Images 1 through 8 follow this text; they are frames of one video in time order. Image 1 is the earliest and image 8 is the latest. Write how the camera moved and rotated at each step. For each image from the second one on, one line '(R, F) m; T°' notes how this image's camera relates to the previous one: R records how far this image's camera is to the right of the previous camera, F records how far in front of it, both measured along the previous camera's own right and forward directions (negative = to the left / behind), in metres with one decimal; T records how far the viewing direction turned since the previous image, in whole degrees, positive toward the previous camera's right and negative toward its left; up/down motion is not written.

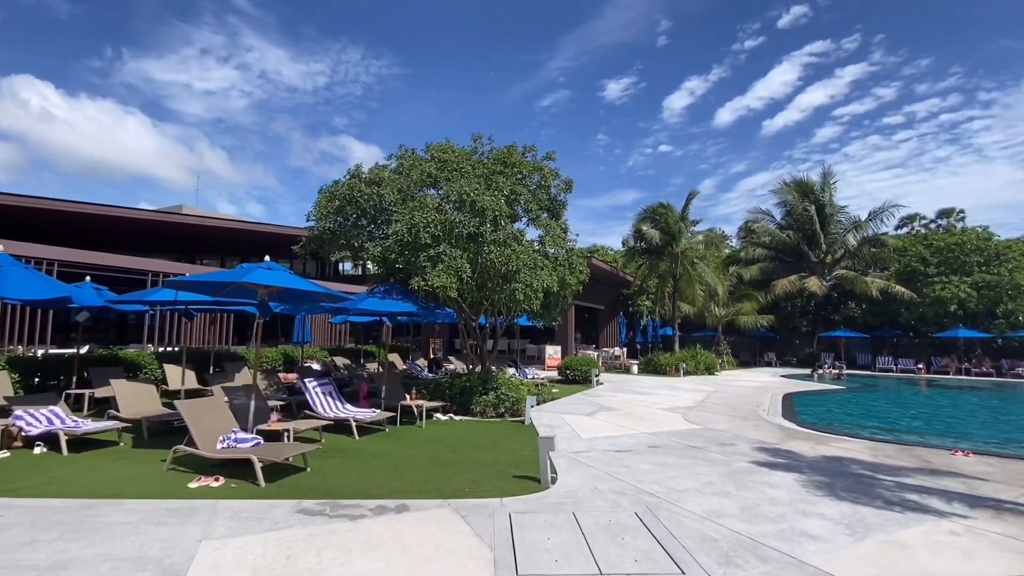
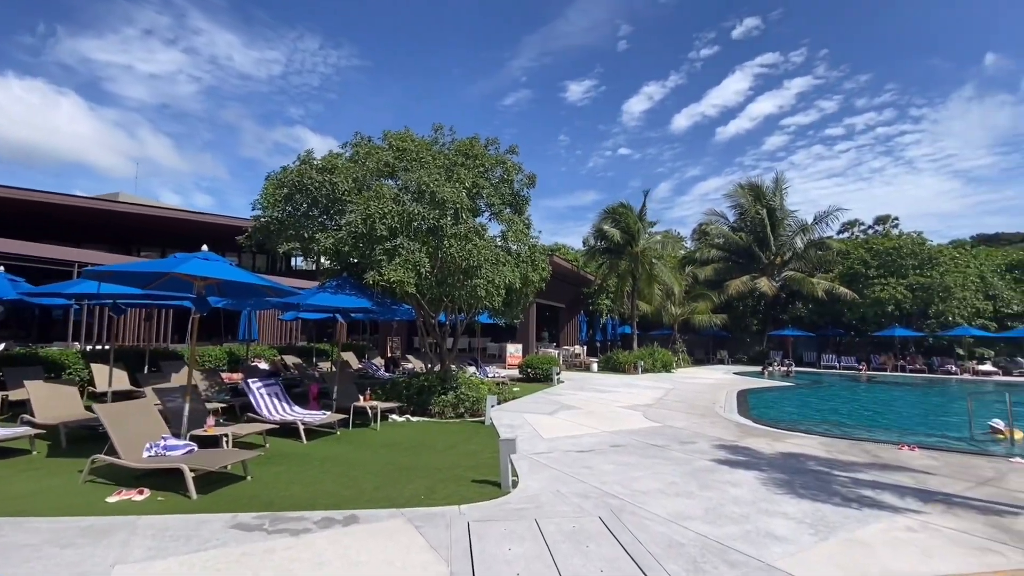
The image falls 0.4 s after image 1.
(0.0, +0.3) m; +5°
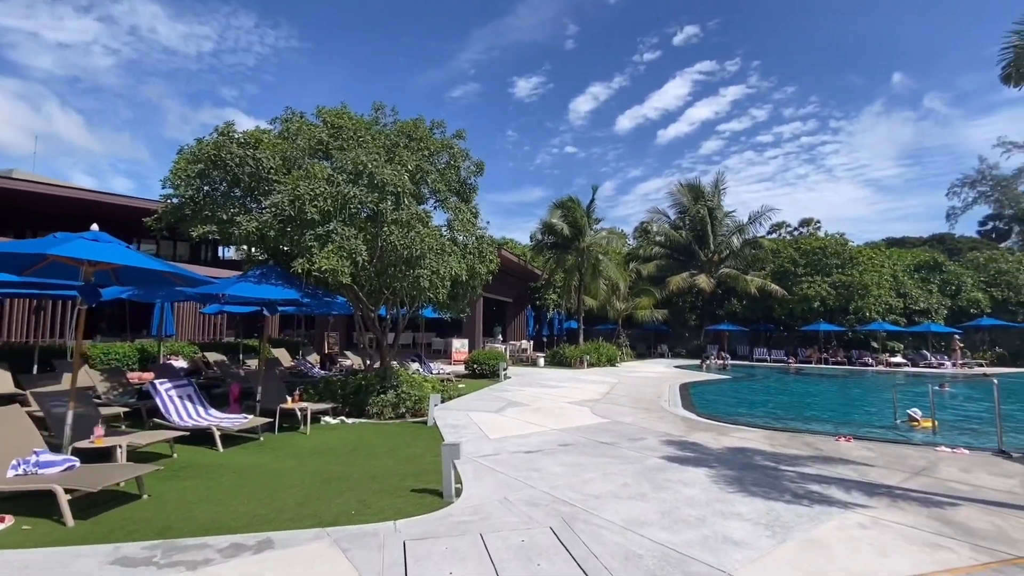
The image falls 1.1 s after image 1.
(0.0, +0.5) m; +6°
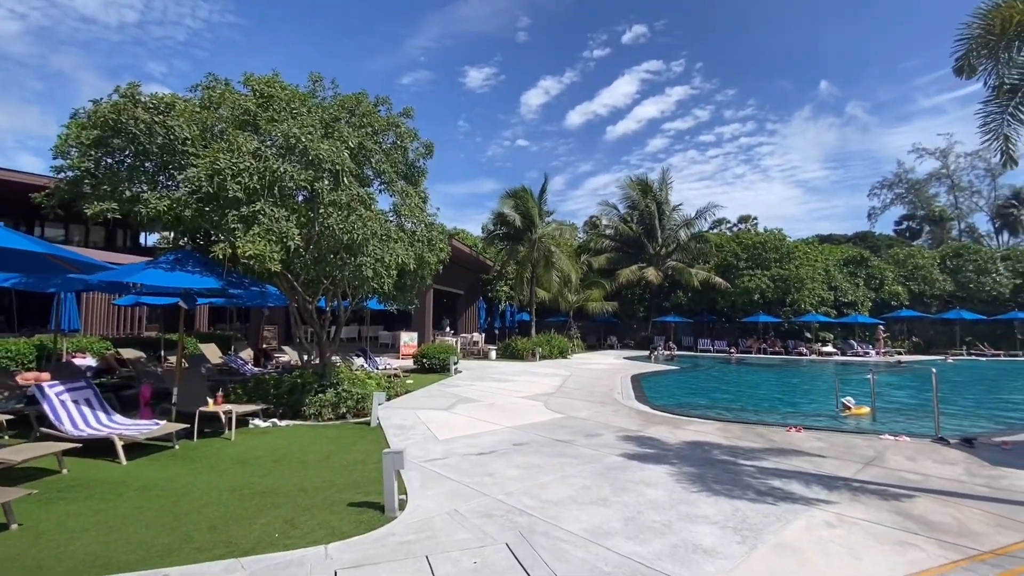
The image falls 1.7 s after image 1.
(0.0, +0.6) m; +6°
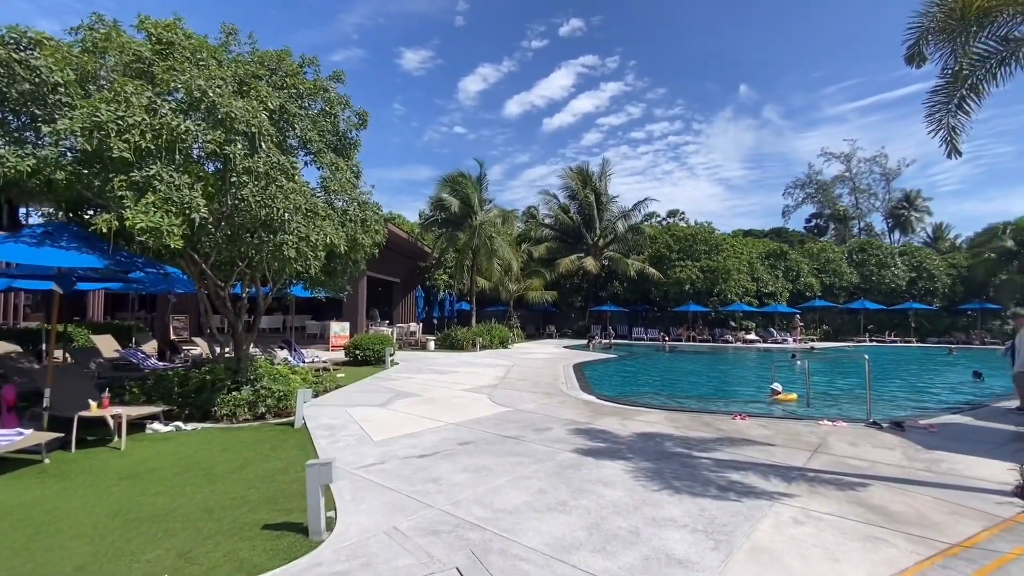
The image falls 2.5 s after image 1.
(-0.1, +0.6) m; +7°
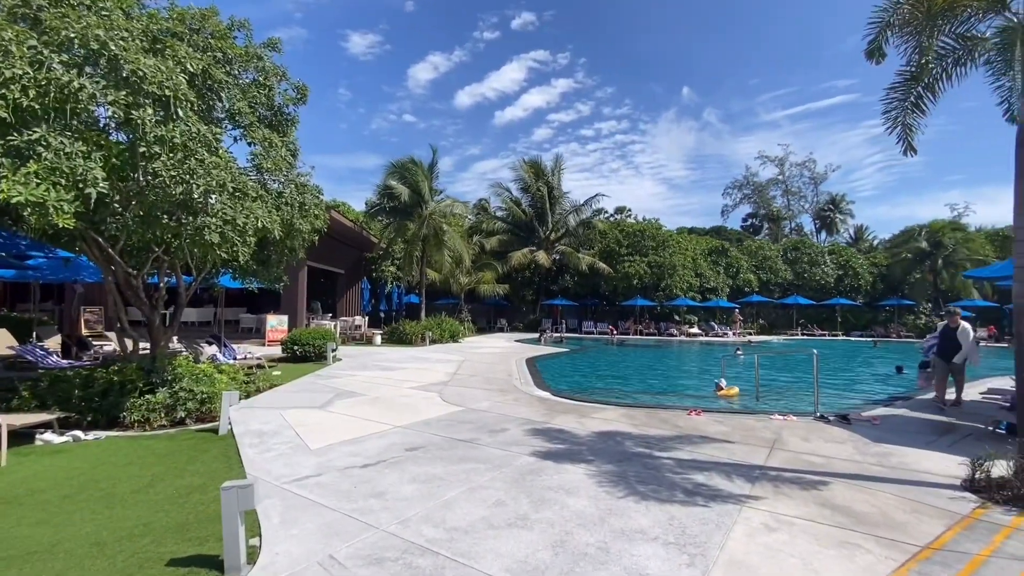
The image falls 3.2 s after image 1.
(-0.1, +0.5) m; +6°
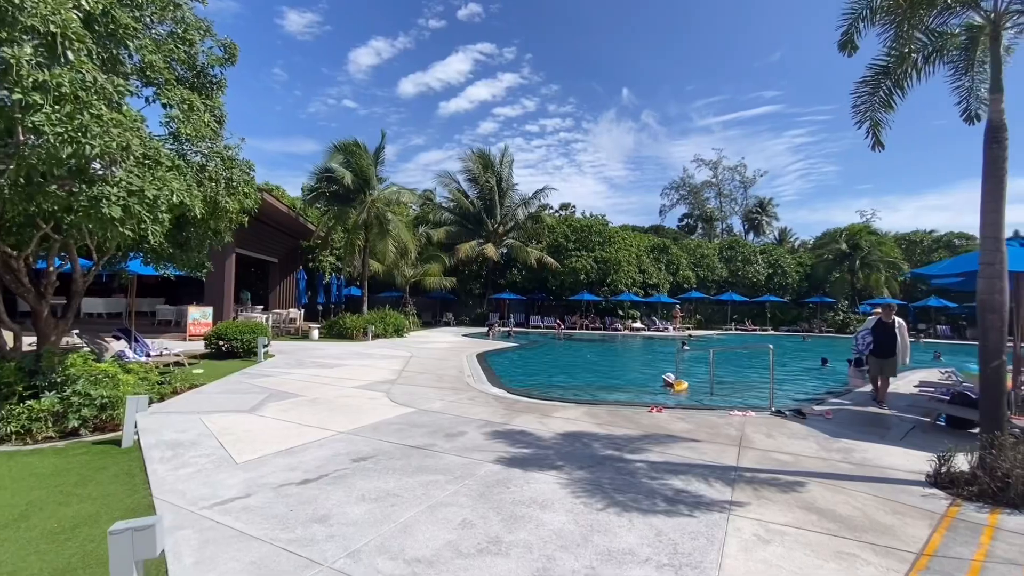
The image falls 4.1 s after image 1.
(-0.2, +0.6) m; +7°
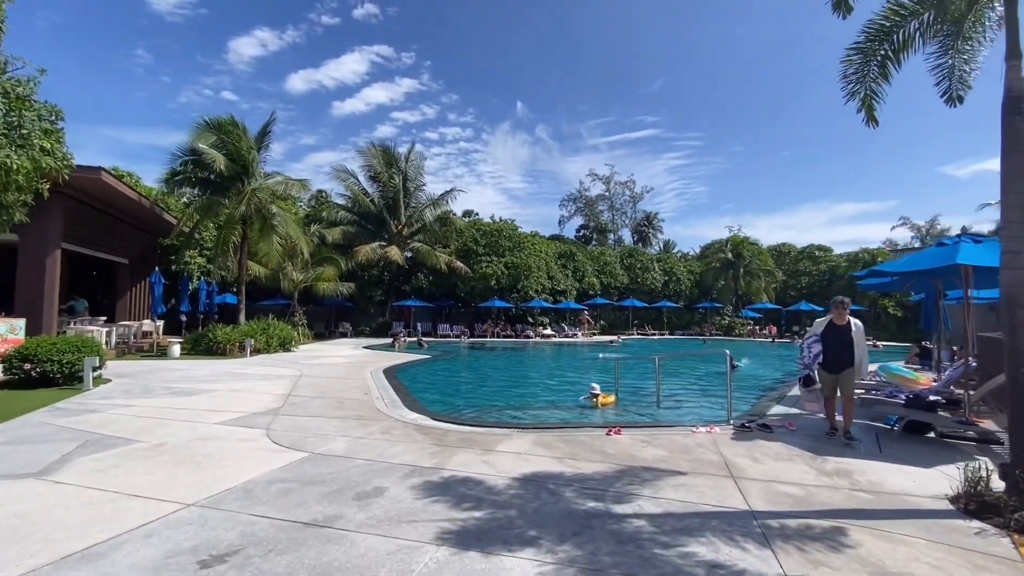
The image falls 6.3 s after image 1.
(-0.4, +1.7) m; +12°
